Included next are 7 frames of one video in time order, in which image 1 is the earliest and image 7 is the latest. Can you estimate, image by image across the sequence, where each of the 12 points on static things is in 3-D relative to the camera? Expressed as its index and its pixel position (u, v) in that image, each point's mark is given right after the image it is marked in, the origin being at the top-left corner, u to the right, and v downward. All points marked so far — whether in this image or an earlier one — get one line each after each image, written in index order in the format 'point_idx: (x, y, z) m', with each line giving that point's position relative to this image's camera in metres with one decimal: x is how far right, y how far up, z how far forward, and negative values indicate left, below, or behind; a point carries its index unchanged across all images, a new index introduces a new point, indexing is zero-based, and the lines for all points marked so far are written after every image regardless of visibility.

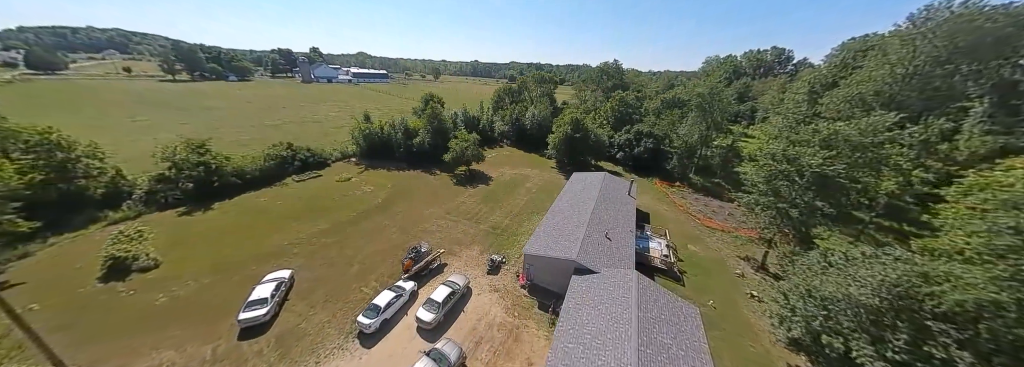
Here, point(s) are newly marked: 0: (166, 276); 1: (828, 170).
0: (-20.7, -5.6, +15.2) m
1: (+19.0, +0.8, +15.2) m
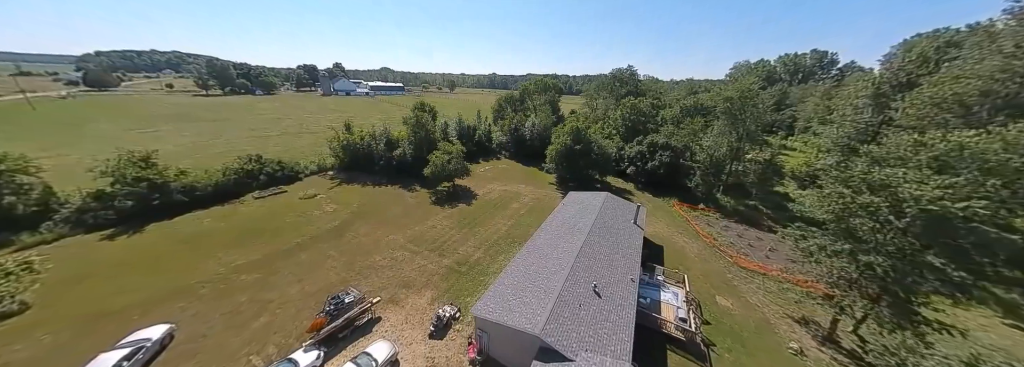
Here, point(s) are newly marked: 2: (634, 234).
0: (-23.2, -6.8, +12.0) m
1: (+16.6, -0.9, +9.6) m
2: (+8.8, -3.6, +18.1) m
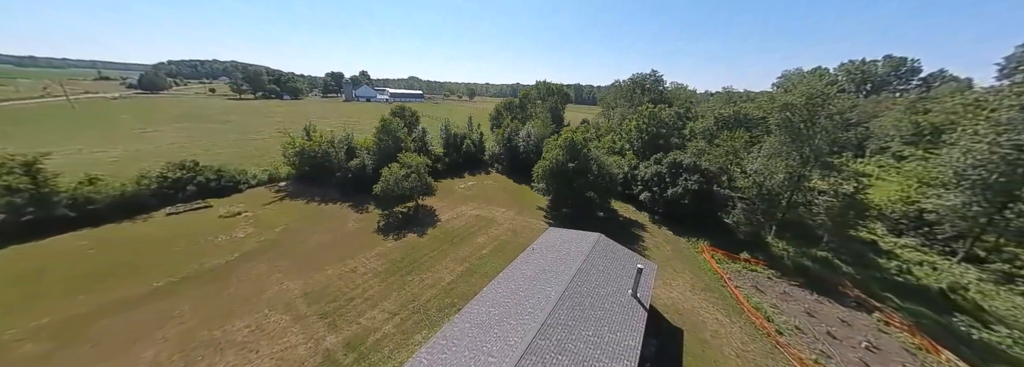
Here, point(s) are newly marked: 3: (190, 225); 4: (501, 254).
0: (-27.2, -7.5, +7.5) m
1: (+12.4, -3.2, +2.0) m
2: (+5.2, -5.8, +11.0) m
3: (-24.9, -3.2, +19.6) m
4: (-0.7, -5.1, +18.2) m
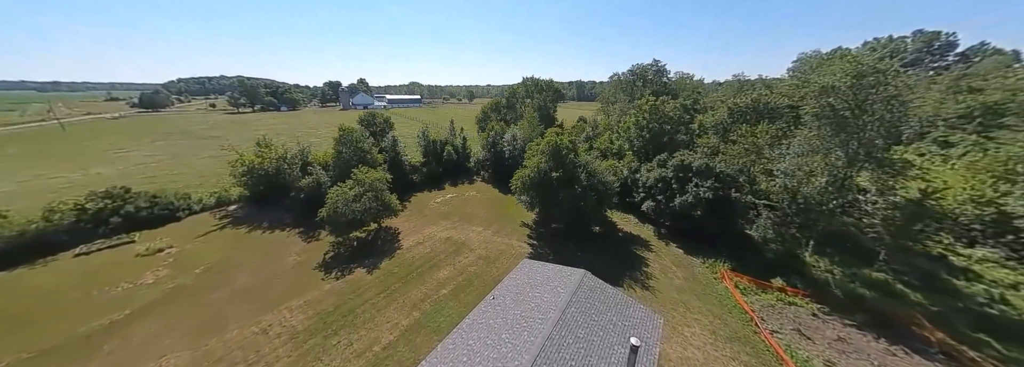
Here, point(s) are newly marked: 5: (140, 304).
0: (-29.3, -9.8, +4.4) m
1: (+10.0, -3.8, -2.1) m
2: (+3.2, -6.8, +7.0) m
3: (-26.8, -5.4, +16.3) m
4: (-2.6, -6.3, +14.4) m
5: (-20.3, -6.5, +14.0) m
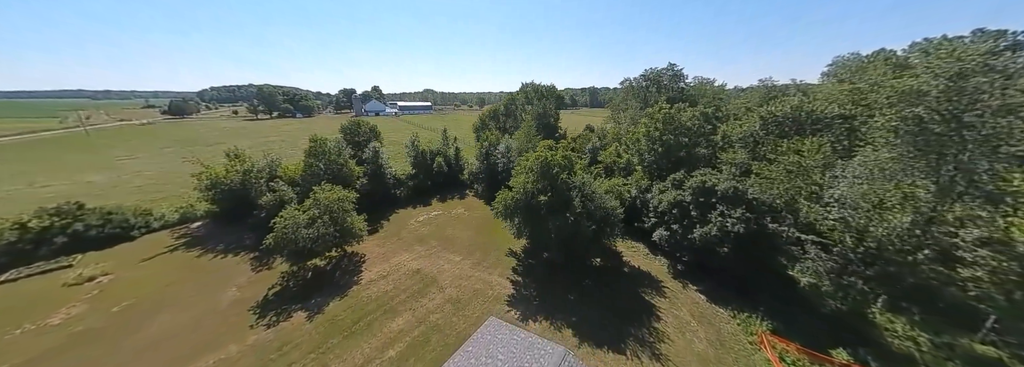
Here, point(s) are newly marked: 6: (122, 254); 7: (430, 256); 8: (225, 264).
0: (-31.3, -10.6, +2.3) m
1: (+7.7, -5.0, -5.9) m
2: (+1.3, -8.1, +3.5) m
3: (-28.2, -6.5, +14.3) m
4: (-4.1, -7.7, +11.2) m
5: (-21.9, -7.7, +11.6) m
6: (-28.1, -5.0, +18.3) m
7: (-6.0, -5.4, +18.6) m
8: (-19.9, -5.6, +17.6) m
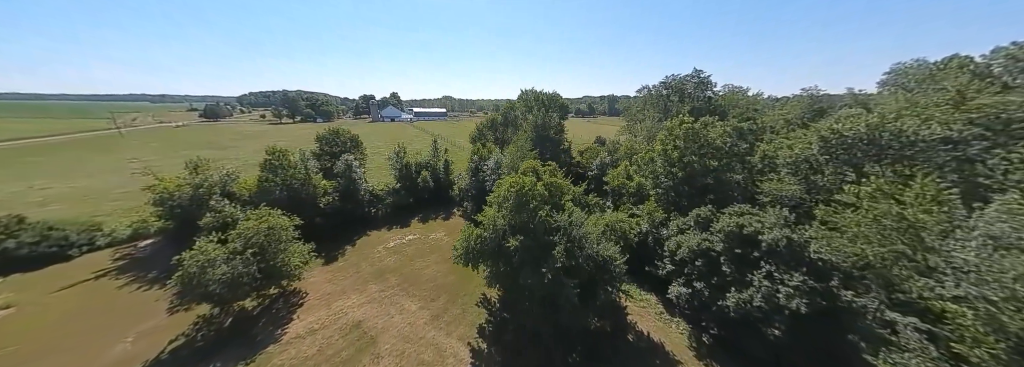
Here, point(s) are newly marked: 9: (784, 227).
0: (-34.1, -11.1, +0.3) m
1: (+4.5, -6.4, -10.2) m
2: (-1.5, -9.6, -0.5) m
3: (-30.1, -7.4, +12.2) m
4: (-6.4, -9.2, +7.5) m
5: (-24.0, -8.6, +9.0) m
6: (-29.7, -6.0, +16.1) m
7: (-7.7, -7.0, +15.1) m
8: (-21.6, -6.8, +14.9) m
9: (+12.7, -1.9, +11.7) m
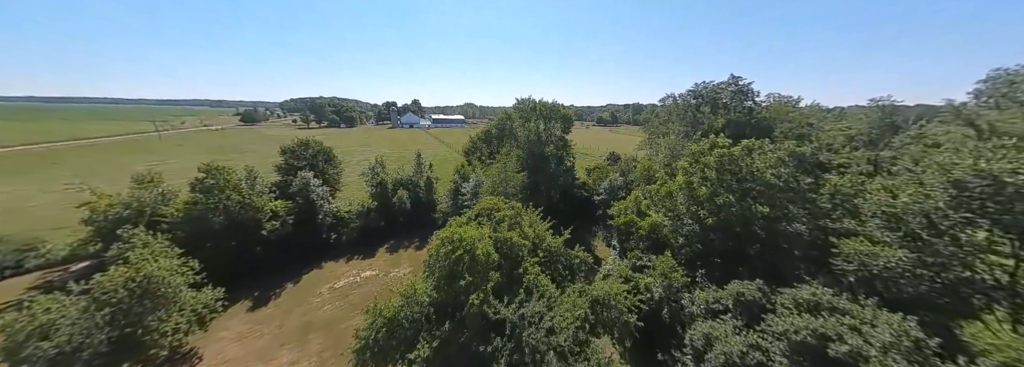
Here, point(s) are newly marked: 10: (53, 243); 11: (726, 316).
0: (-37.6, -11.6, -1.5) m
1: (+0.2, -7.9, -14.9) m
2: (-5.1, -11.1, -4.8) m
3: (-32.6, -8.3, +10.1) m
4: (-9.3, -10.8, +3.5) m
5: (-26.8, -9.7, +6.4) m
6: (-31.8, -7.0, +14.1) m
7: (-10.0, -8.8, +11.2) m
8: (-23.8, -8.1, +12.2) m
9: (+10.2, -4.2, +6.4) m
10: (-34.1, -4.4, +18.7) m
11: (+8.0, -5.0, +9.4) m
